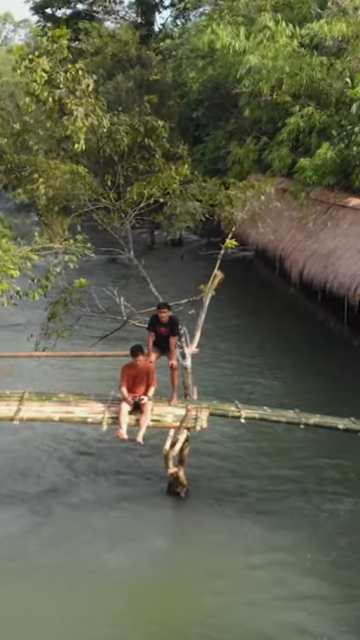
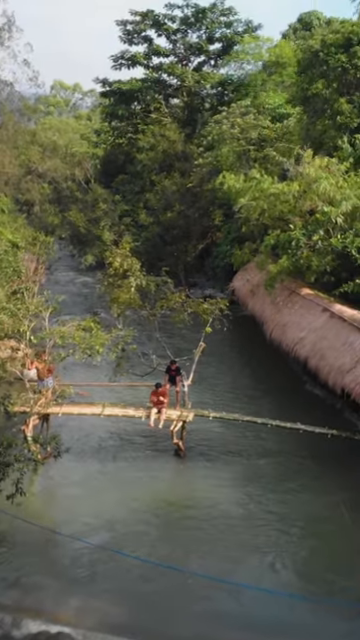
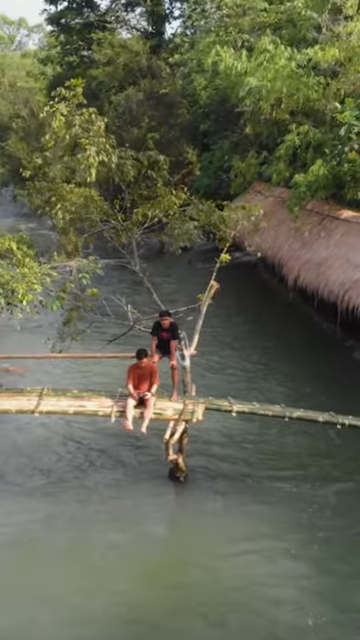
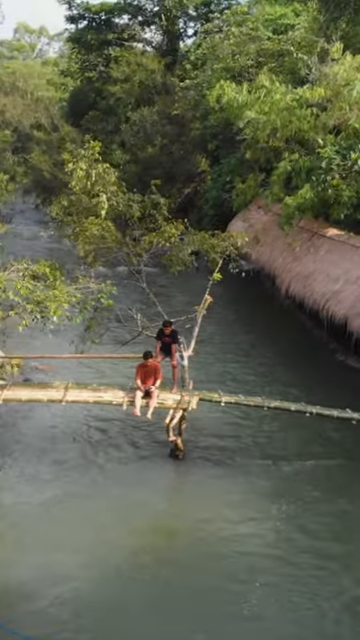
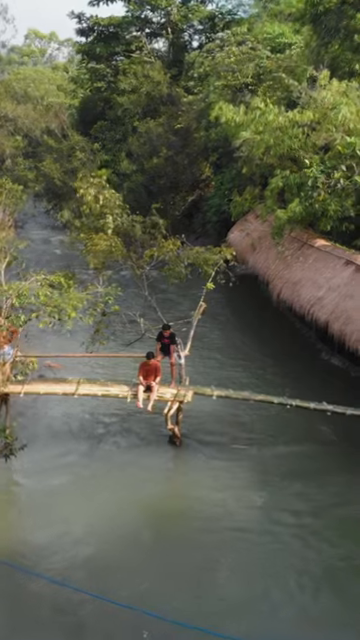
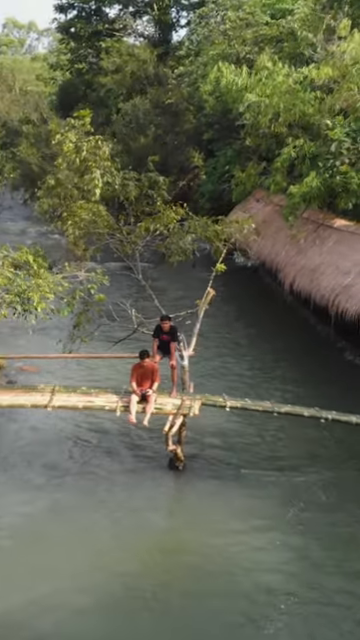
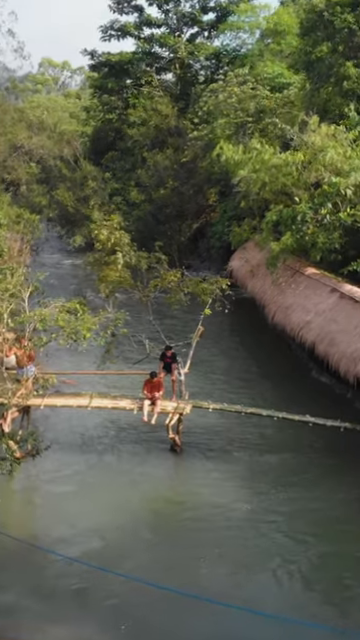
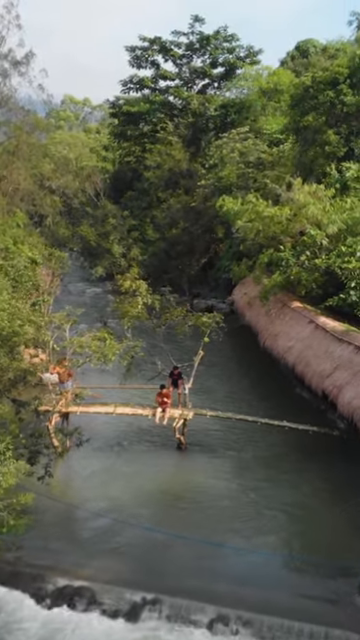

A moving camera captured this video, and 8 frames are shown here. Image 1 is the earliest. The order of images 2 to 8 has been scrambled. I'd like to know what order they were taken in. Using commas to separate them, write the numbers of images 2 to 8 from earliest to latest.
3, 6, 4, 5, 7, 2, 8
